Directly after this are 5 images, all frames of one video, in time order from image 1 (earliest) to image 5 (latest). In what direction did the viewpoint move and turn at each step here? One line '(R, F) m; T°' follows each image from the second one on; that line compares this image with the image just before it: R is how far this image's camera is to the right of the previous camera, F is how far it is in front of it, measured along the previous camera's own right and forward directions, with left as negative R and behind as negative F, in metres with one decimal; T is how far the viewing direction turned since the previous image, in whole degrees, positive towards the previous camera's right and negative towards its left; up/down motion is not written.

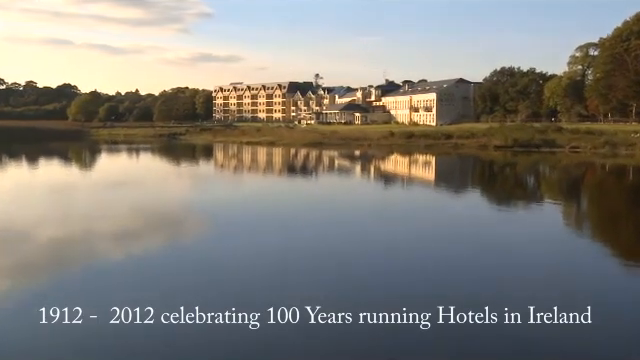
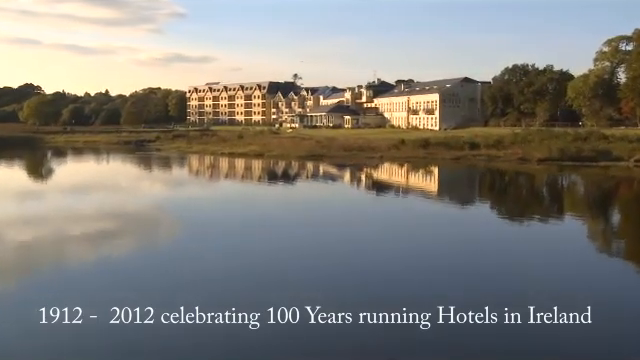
(-1.4, +8.8) m; +2°
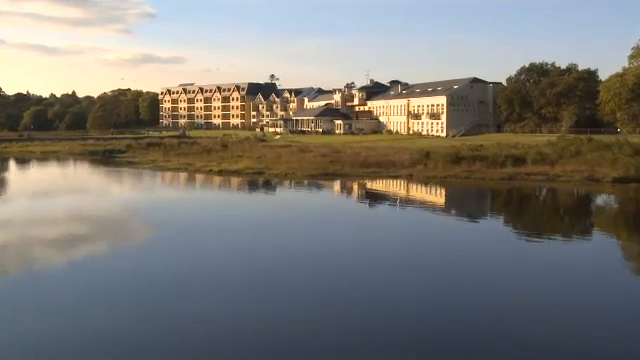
(-1.9, +7.7) m; +2°
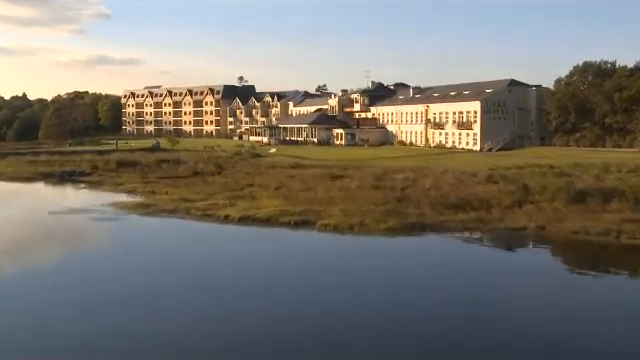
(-3.6, +11.0) m; +3°
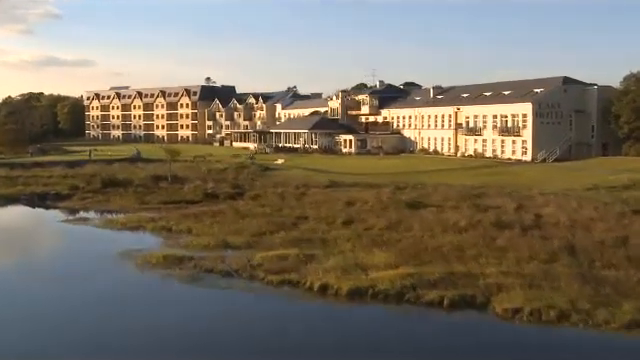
(-4.2, +8.8) m; +4°
